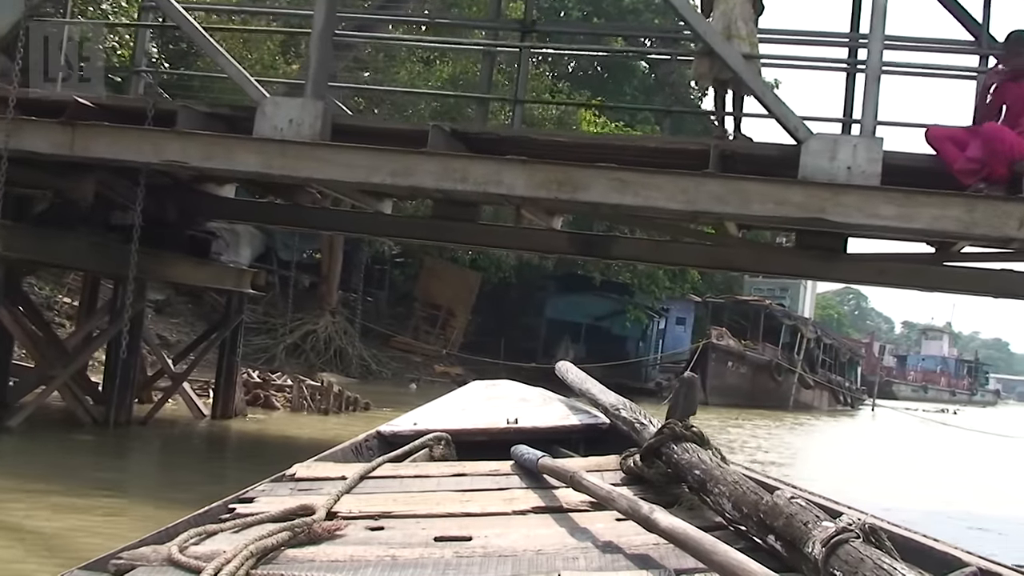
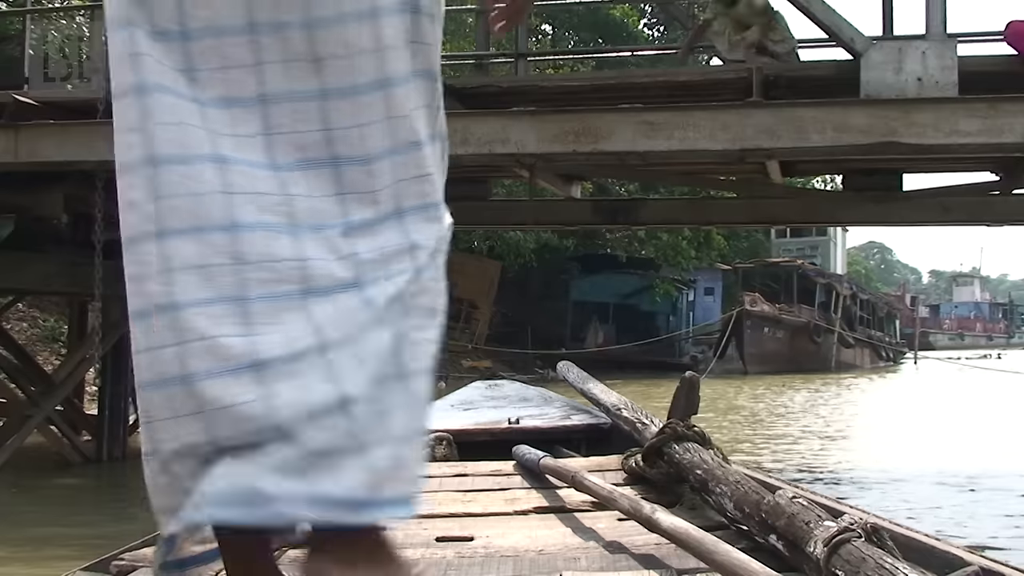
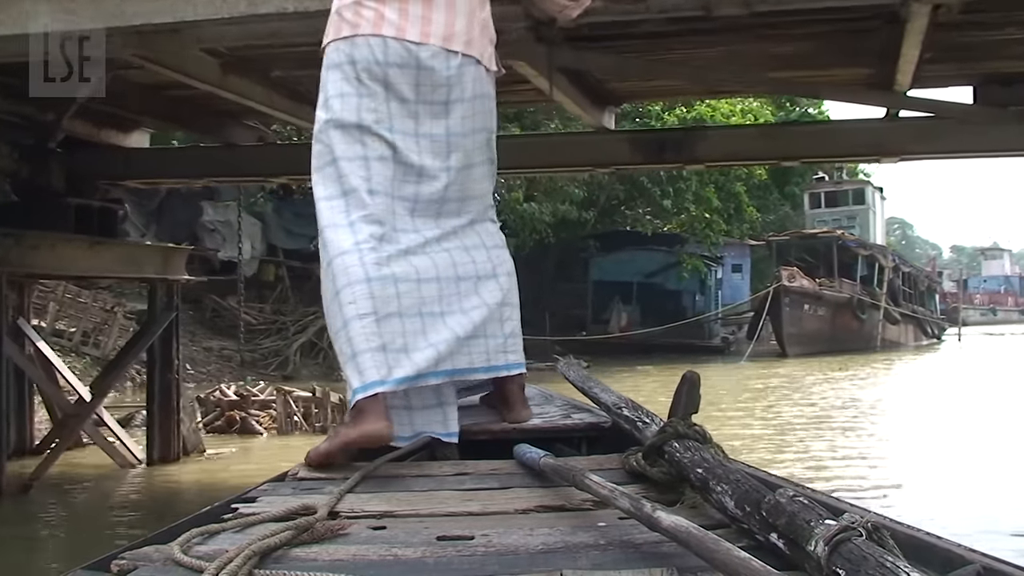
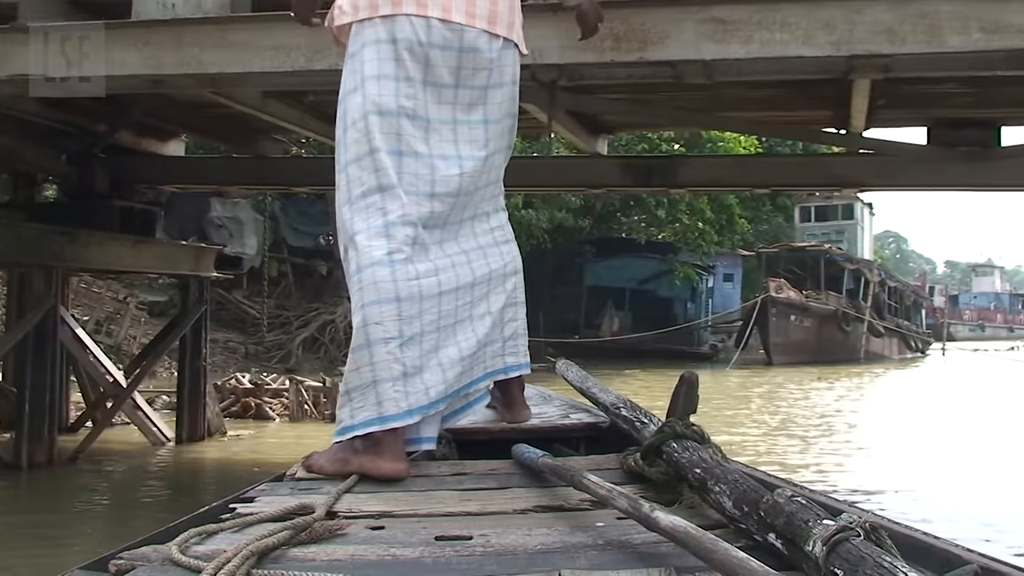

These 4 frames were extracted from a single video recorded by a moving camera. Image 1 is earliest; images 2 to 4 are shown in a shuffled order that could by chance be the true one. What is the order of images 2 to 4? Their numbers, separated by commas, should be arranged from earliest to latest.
2, 4, 3
